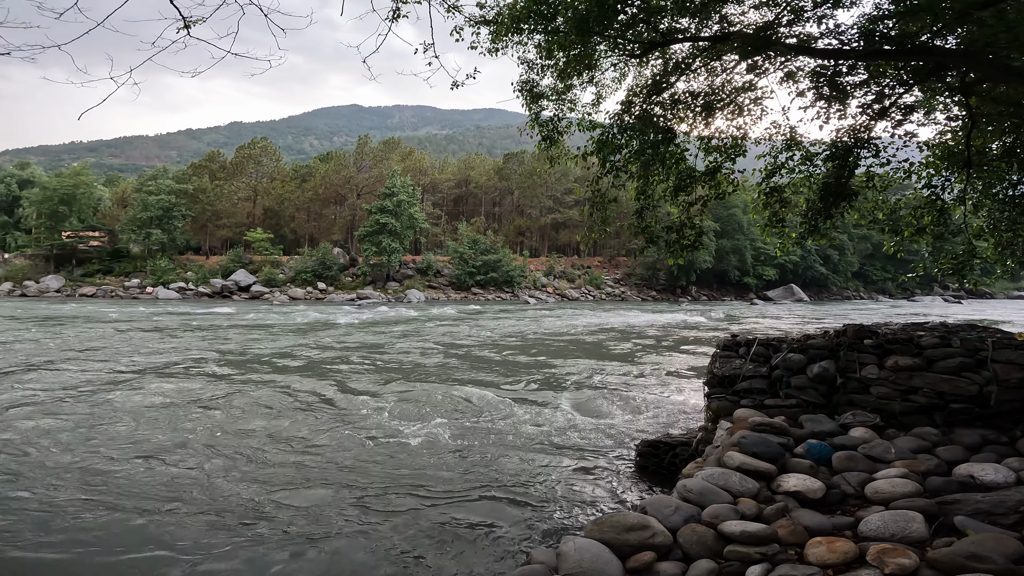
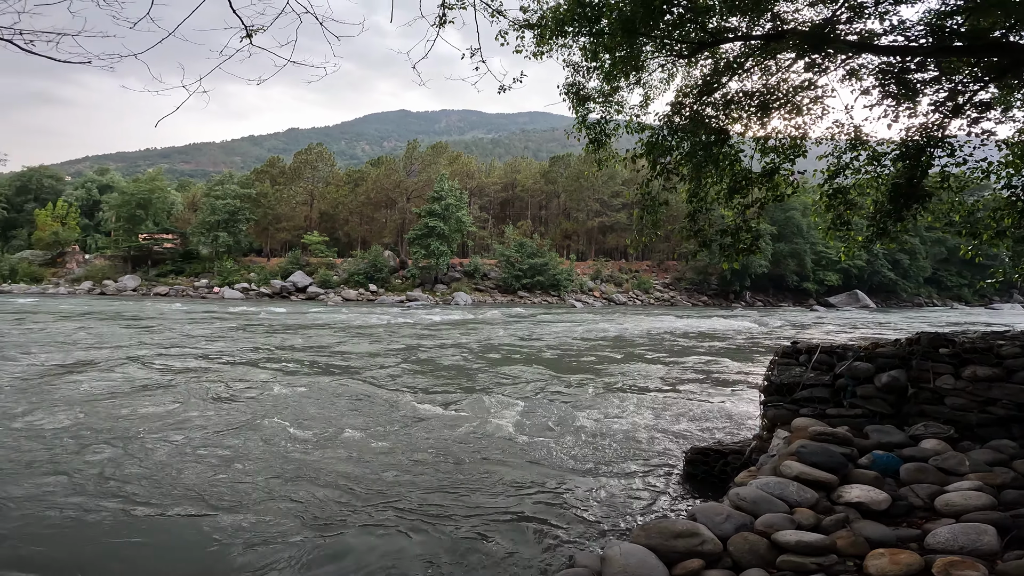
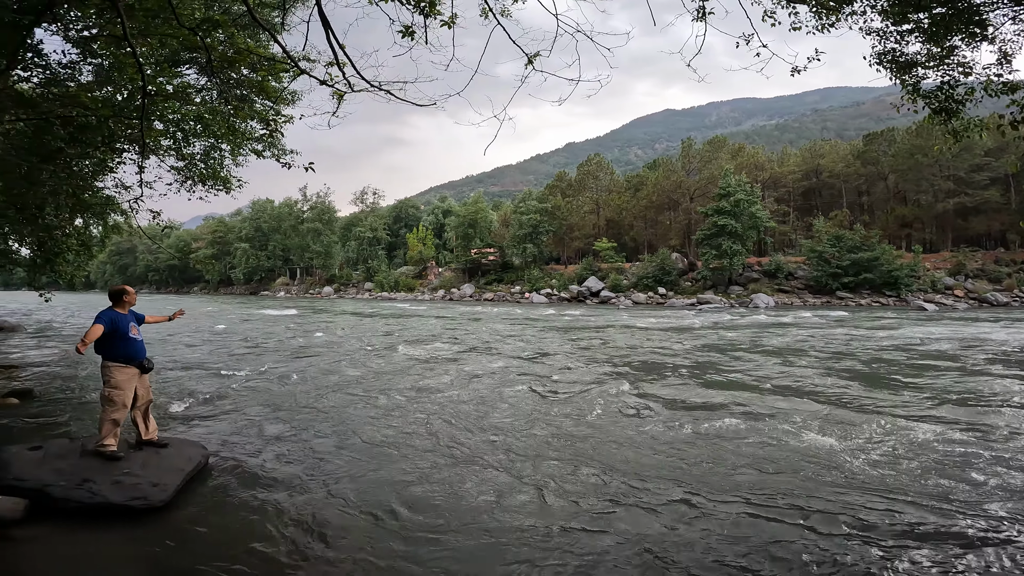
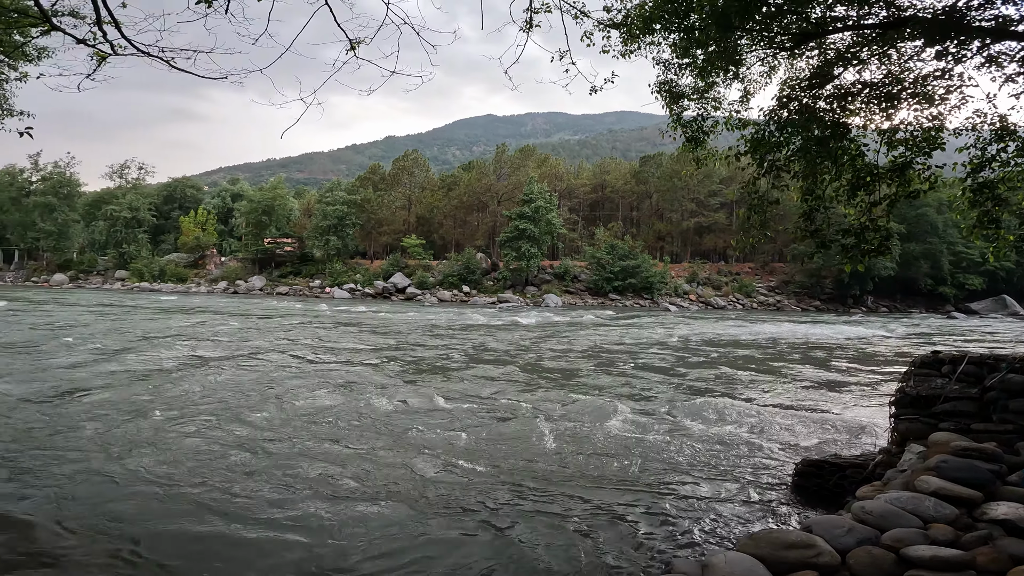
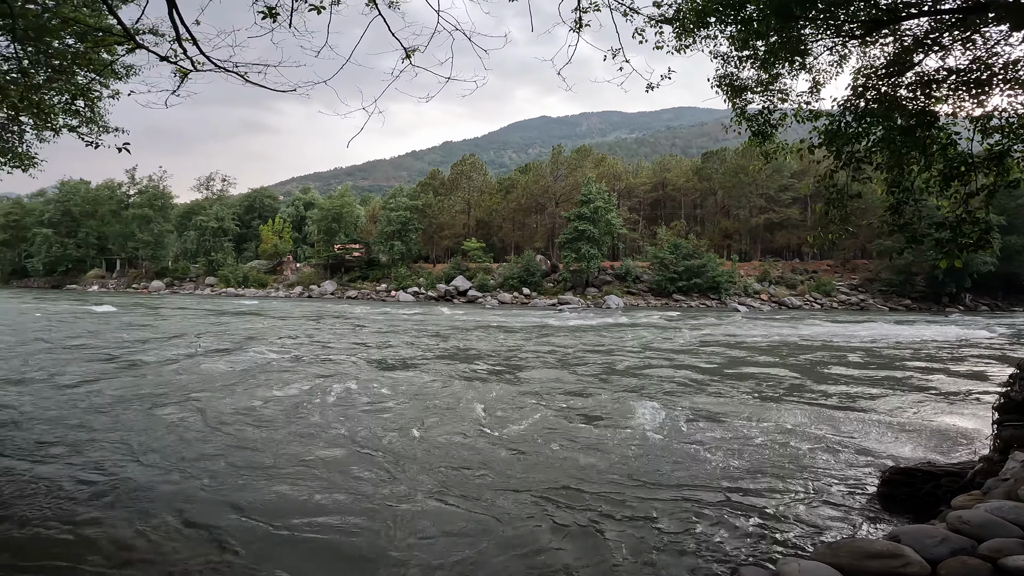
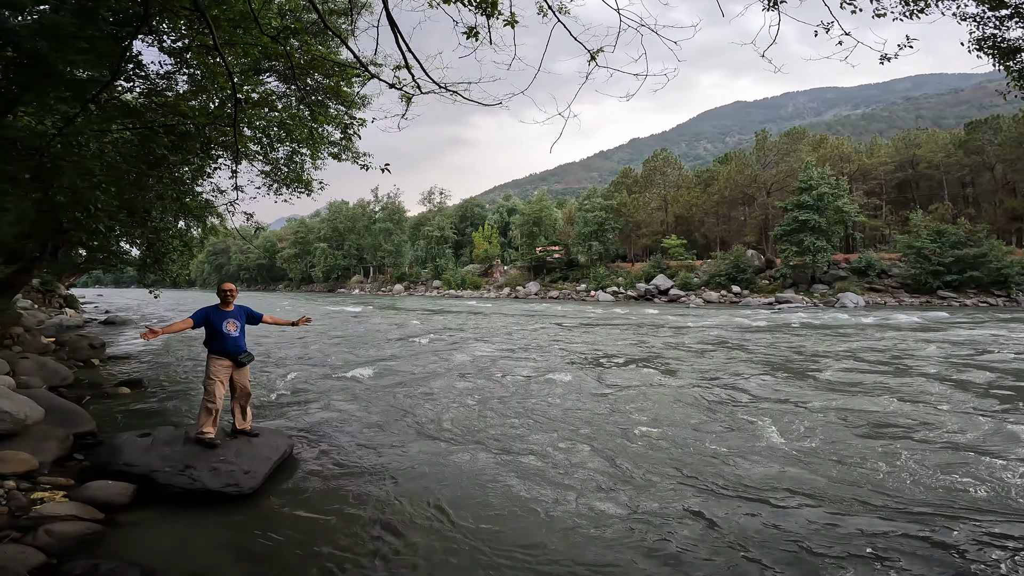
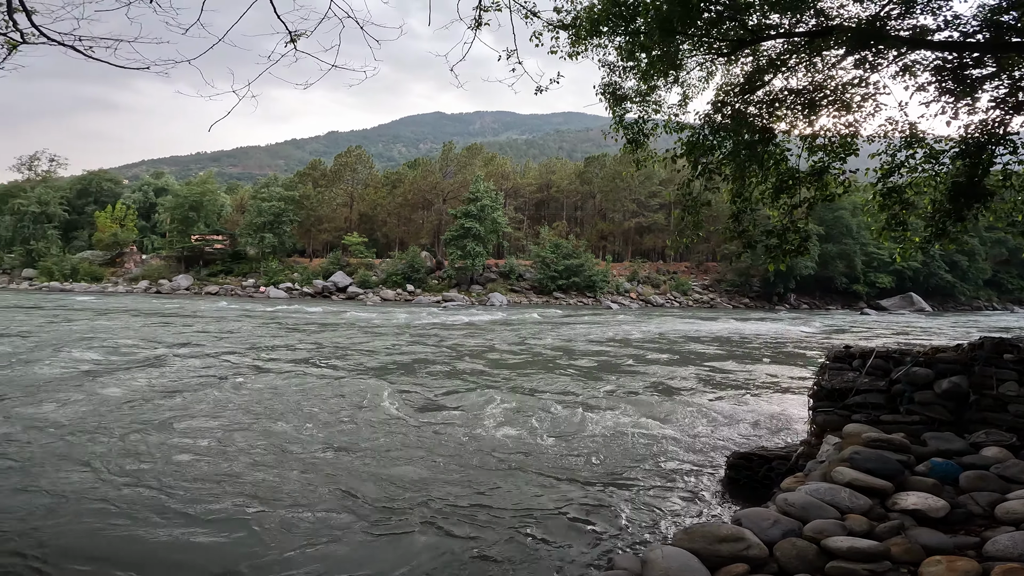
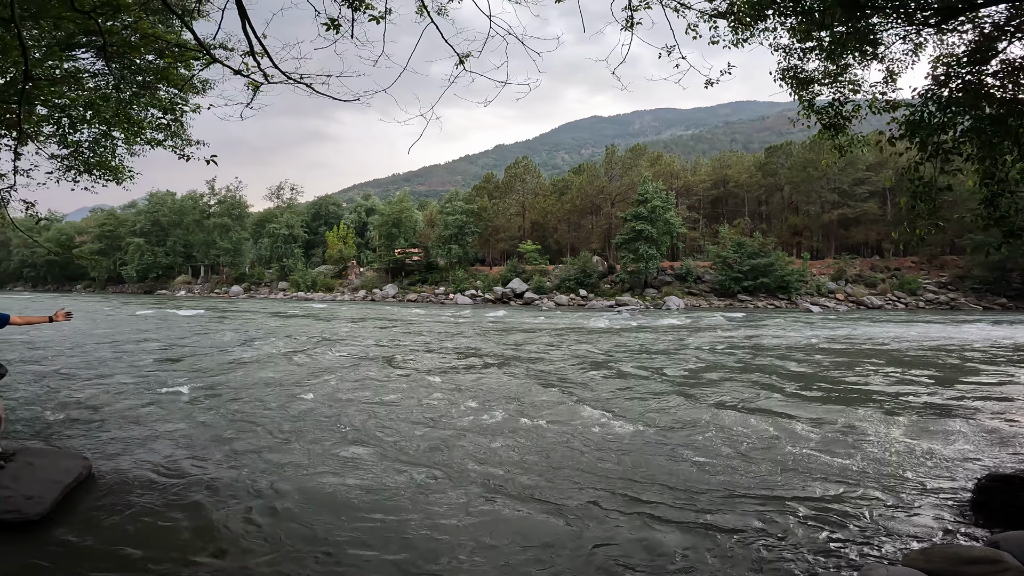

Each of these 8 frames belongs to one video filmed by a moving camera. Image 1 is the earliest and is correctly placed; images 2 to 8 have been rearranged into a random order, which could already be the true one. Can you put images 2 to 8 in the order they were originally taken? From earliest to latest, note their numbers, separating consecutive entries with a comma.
2, 7, 4, 5, 8, 3, 6
